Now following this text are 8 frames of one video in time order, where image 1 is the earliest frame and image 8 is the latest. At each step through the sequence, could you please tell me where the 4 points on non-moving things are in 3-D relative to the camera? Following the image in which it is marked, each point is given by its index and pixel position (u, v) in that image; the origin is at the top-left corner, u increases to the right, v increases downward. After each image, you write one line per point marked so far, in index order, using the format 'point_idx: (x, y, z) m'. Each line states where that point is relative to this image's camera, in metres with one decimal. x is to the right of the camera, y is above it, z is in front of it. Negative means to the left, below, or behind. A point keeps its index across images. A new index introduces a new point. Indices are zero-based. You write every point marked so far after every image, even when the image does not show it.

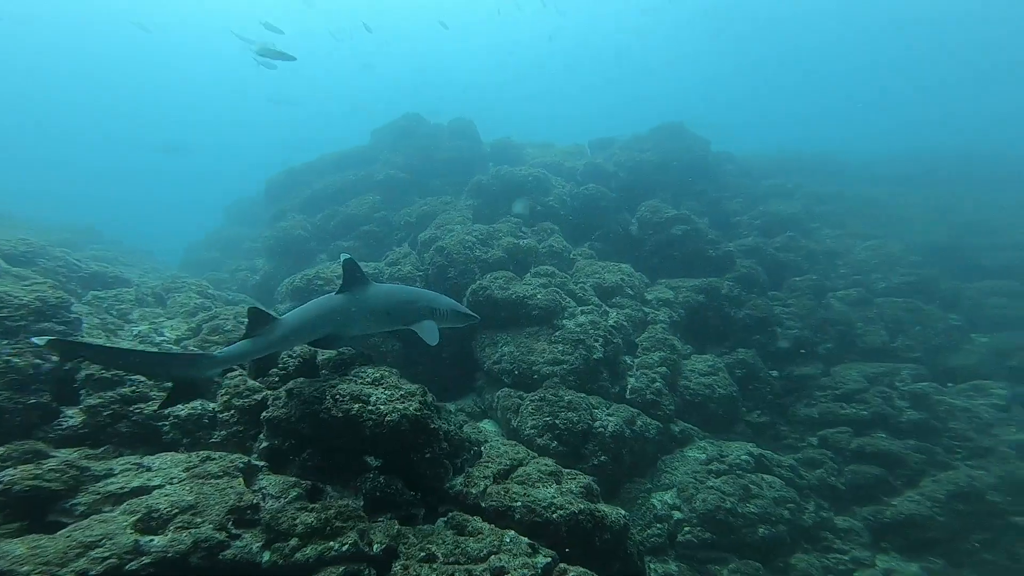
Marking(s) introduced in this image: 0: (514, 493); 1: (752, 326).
0: (0.0, -1.9, +4.1) m
1: (+4.4, -0.6, +8.4) m
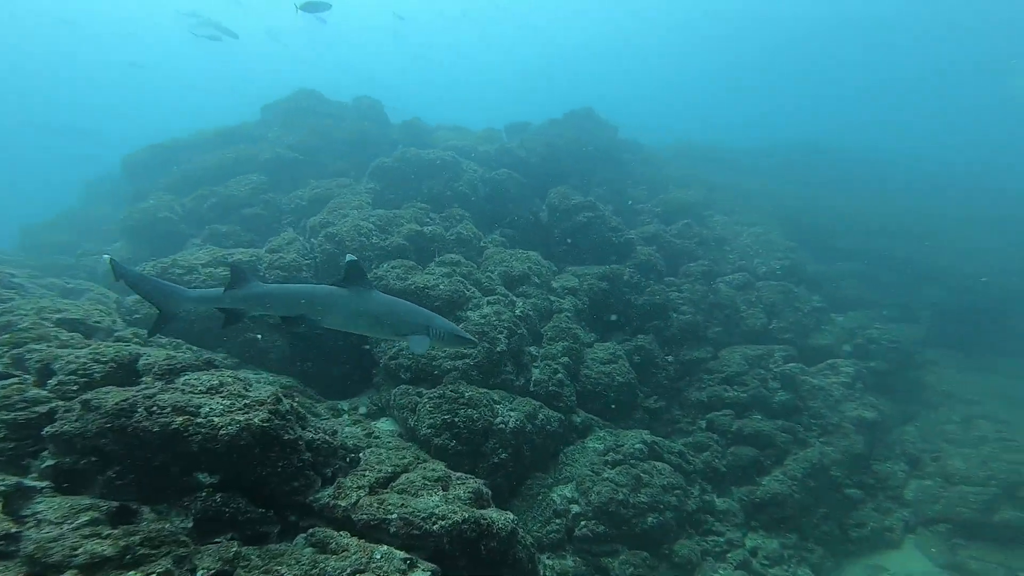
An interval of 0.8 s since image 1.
0: (-1.0, -1.8, +3.7) m
1: (+2.6, -0.4, +8.6) m
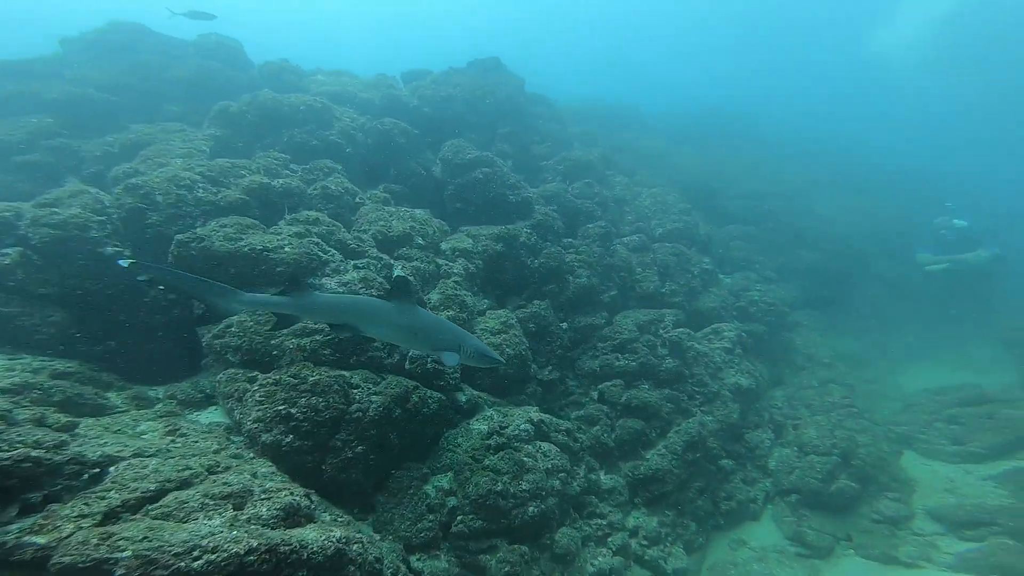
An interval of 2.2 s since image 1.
0: (-2.2, -1.5, +2.7) m
1: (+0.7, +0.2, +7.9) m
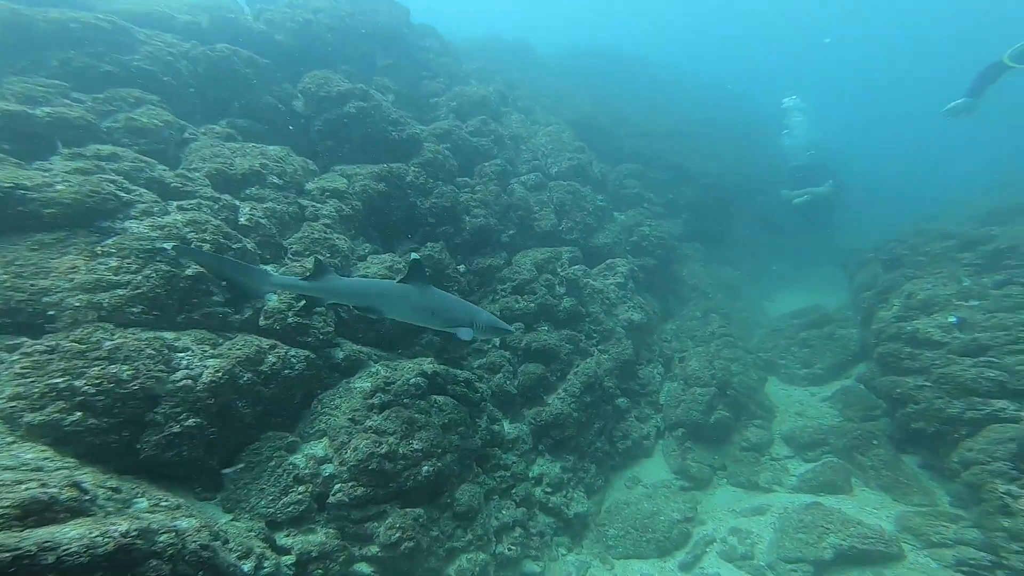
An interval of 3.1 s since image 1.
0: (-2.8, -1.0, +1.6) m
1: (-1.2, +1.1, +7.3) m
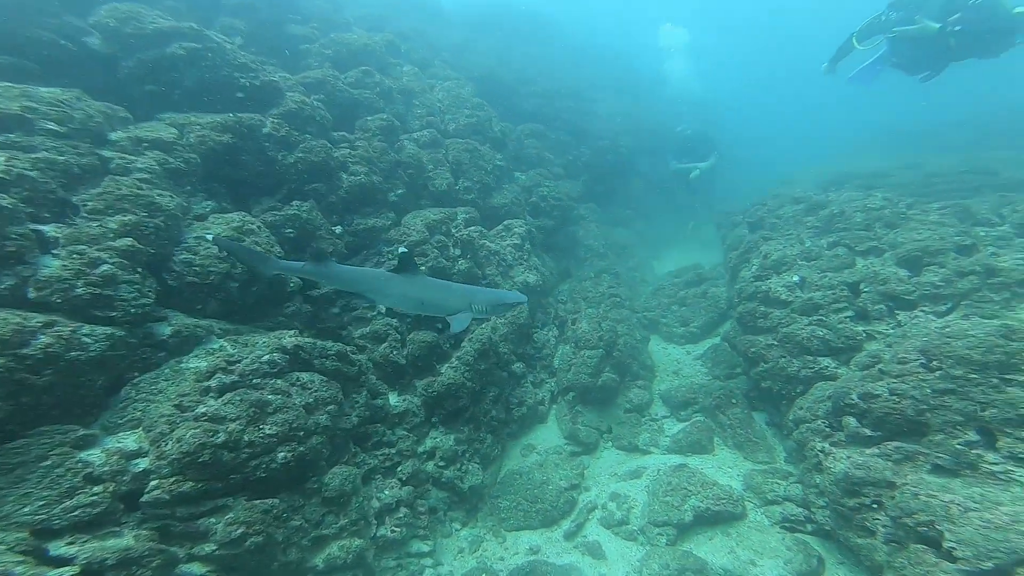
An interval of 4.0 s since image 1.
0: (-3.7, -0.8, +0.8) m
1: (-3.0, +1.6, +6.5) m
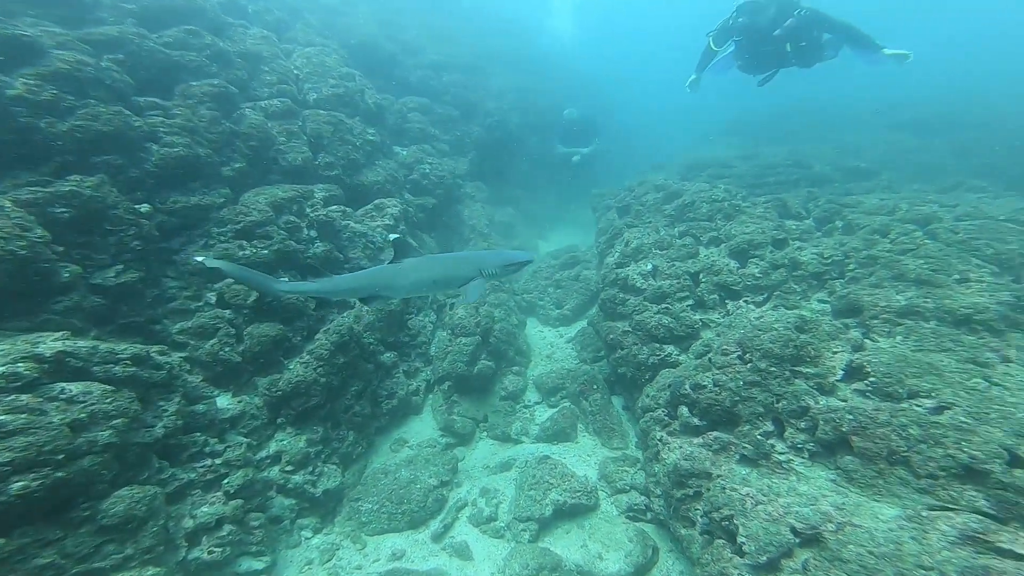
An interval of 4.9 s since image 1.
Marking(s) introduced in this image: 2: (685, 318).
0: (-4.3, -1.1, -0.4) m
1: (-4.8, +1.6, +5.2) m
2: (+1.9, -0.3, +5.0) m
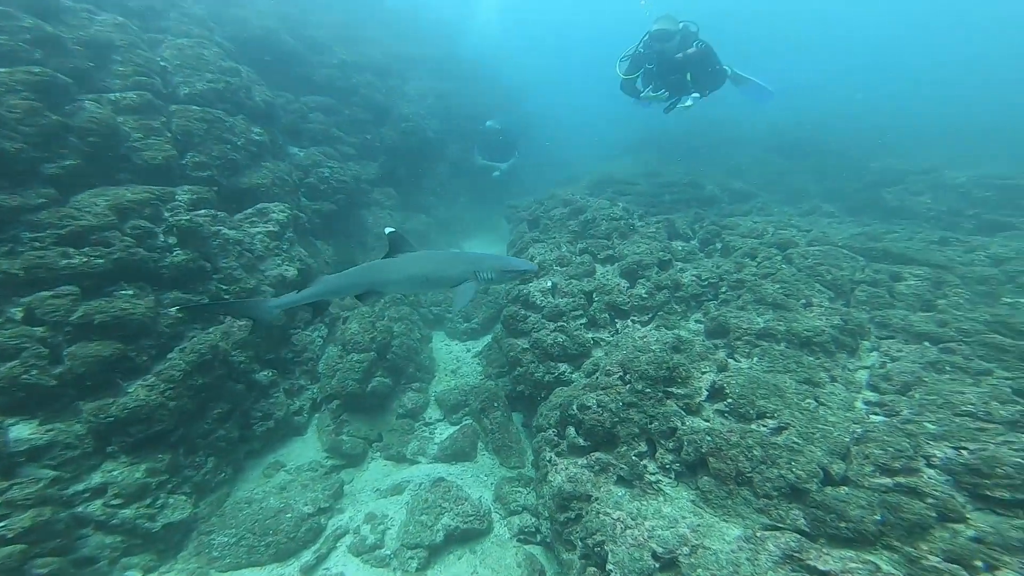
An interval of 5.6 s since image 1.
0: (-4.4, -1.2, -1.3) m
1: (-5.9, +1.4, +4.2) m
2: (+0.8, -0.6, +5.2) m
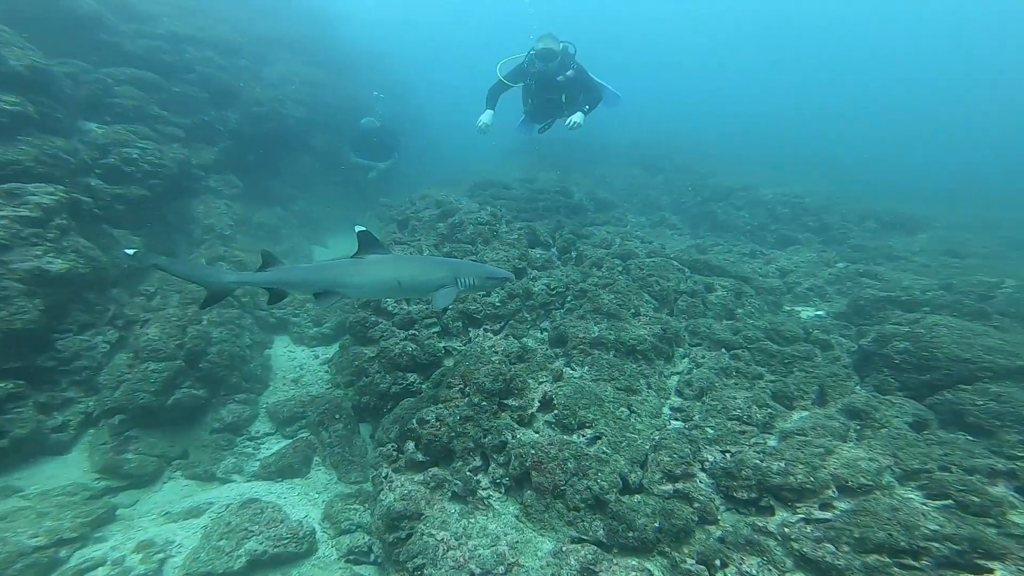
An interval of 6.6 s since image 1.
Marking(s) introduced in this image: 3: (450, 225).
0: (-4.3, -1.3, -2.5) m
1: (-7.1, +1.4, +2.4) m
2: (-0.9, -0.6, +5.1) m
3: (-1.2, +1.2, +8.8) m
